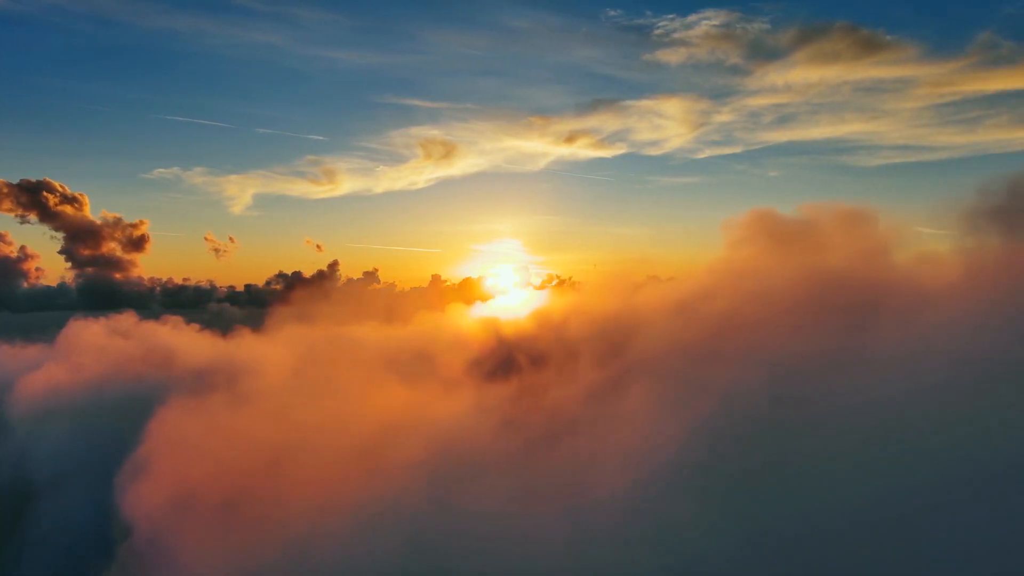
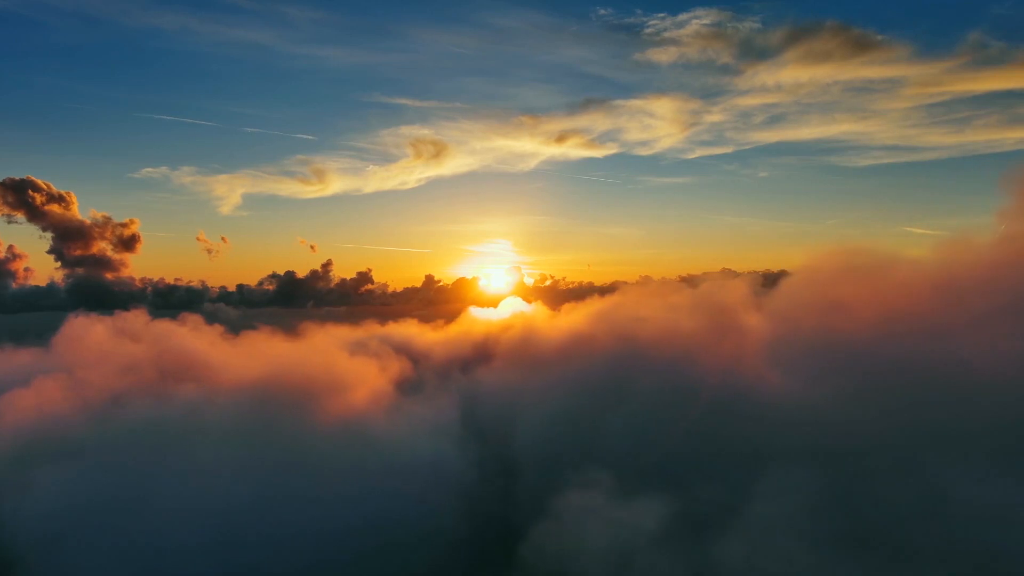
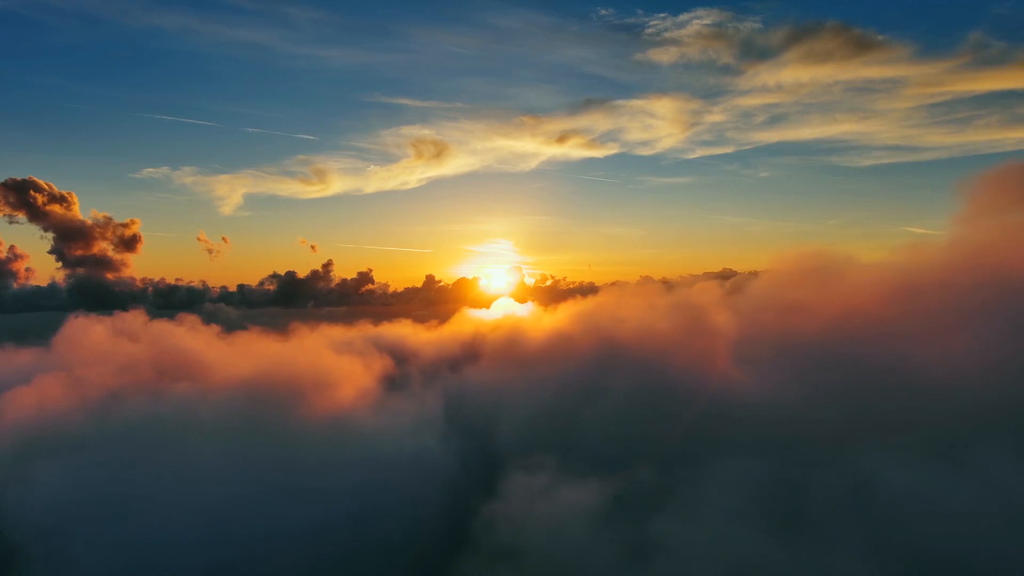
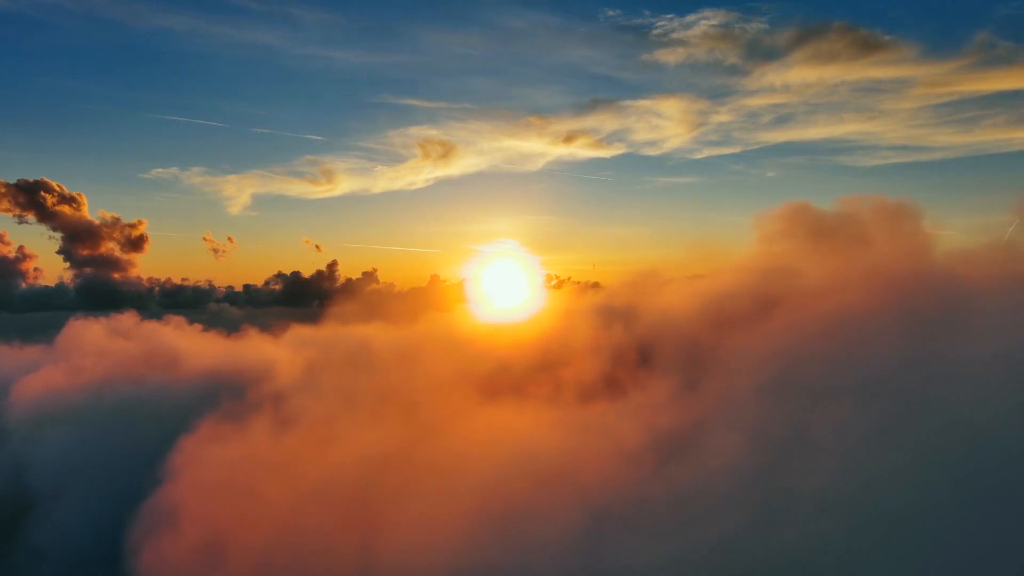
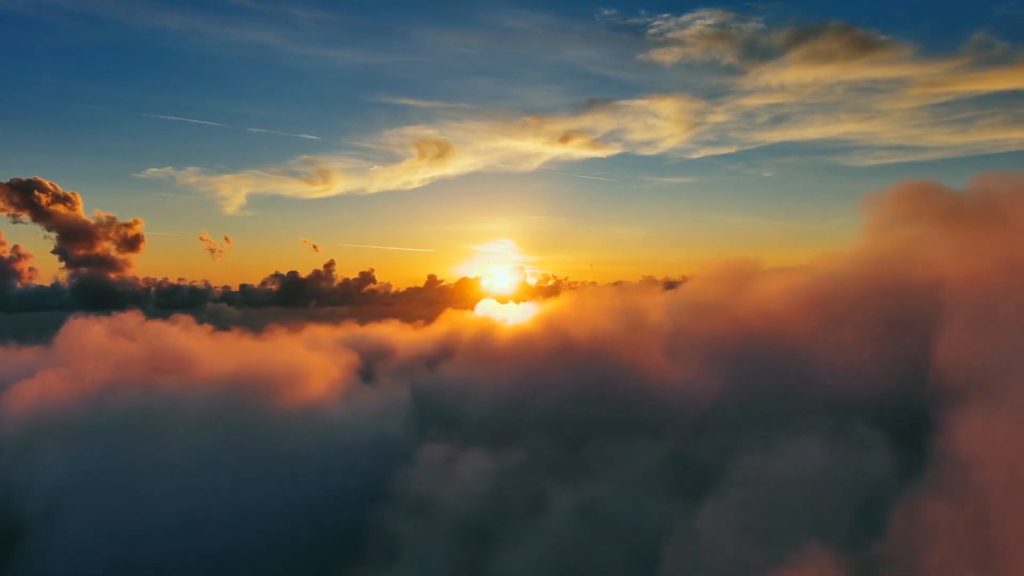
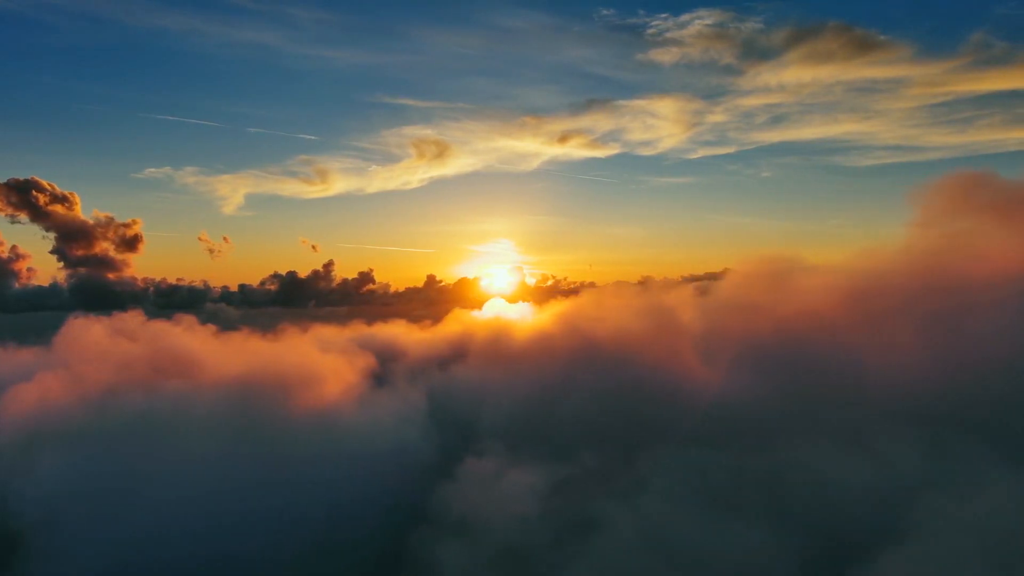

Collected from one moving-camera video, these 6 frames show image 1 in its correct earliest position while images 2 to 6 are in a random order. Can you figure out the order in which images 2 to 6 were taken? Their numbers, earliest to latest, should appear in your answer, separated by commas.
4, 5, 6, 3, 2
